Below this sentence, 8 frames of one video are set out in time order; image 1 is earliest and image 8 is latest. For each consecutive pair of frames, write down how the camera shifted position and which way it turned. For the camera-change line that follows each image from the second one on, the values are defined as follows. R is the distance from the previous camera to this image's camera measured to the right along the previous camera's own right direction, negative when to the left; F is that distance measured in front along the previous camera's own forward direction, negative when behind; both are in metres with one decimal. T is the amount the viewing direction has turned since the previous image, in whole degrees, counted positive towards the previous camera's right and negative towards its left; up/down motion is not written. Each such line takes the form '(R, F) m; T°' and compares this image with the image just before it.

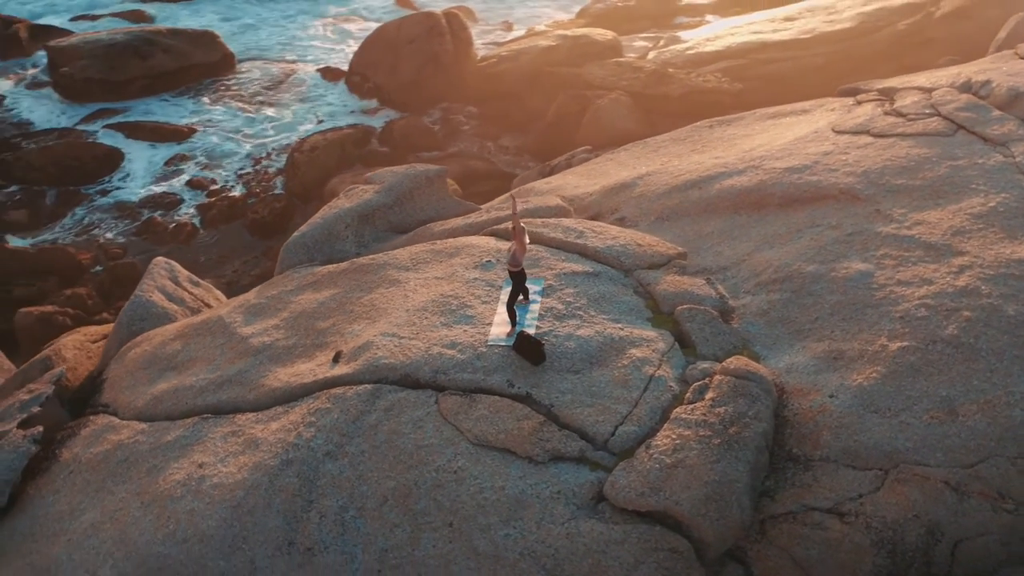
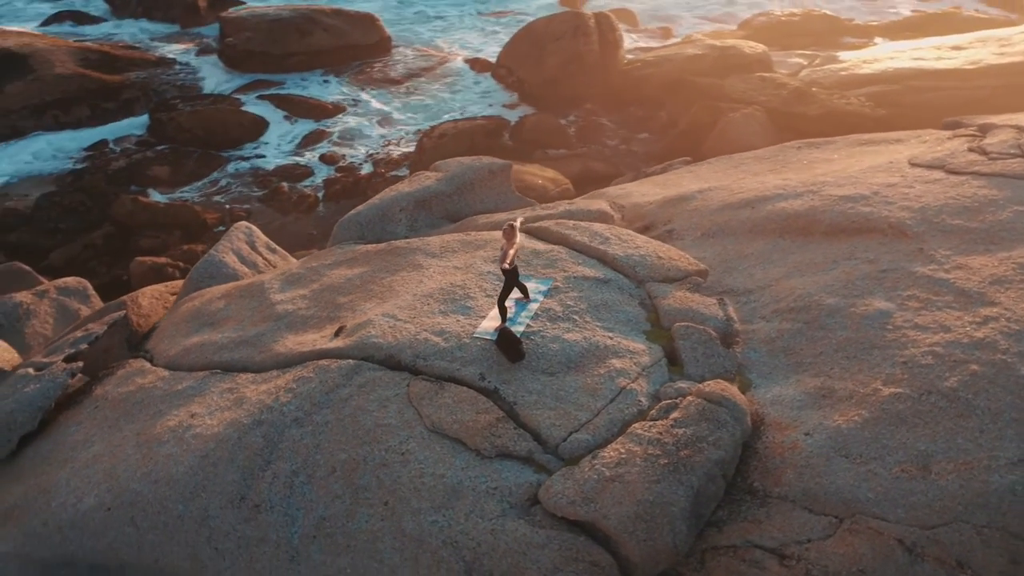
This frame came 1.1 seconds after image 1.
(+1.1, +0.1) m; -10°
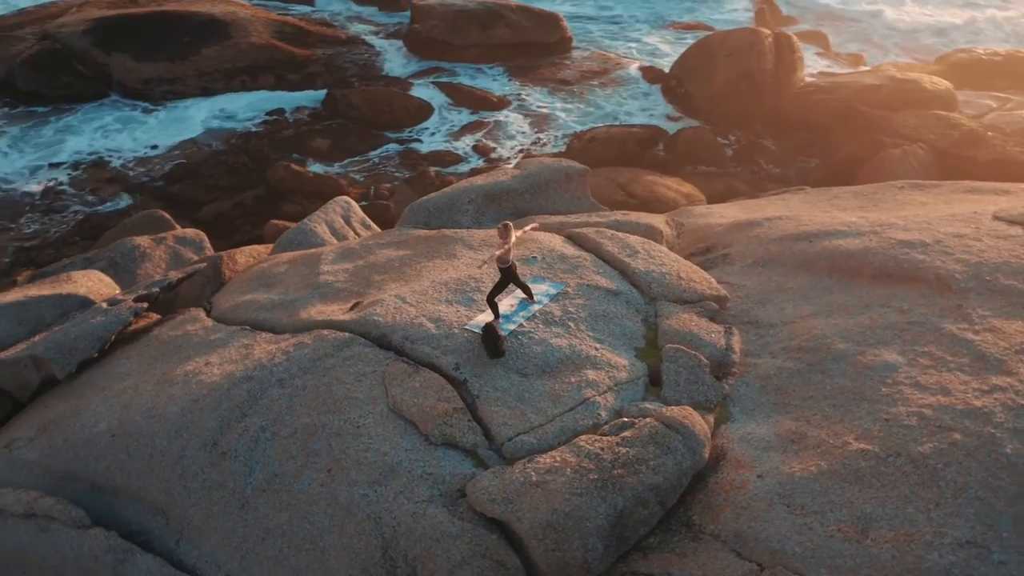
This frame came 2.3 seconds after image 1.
(+1.2, +0.1) m; -12°
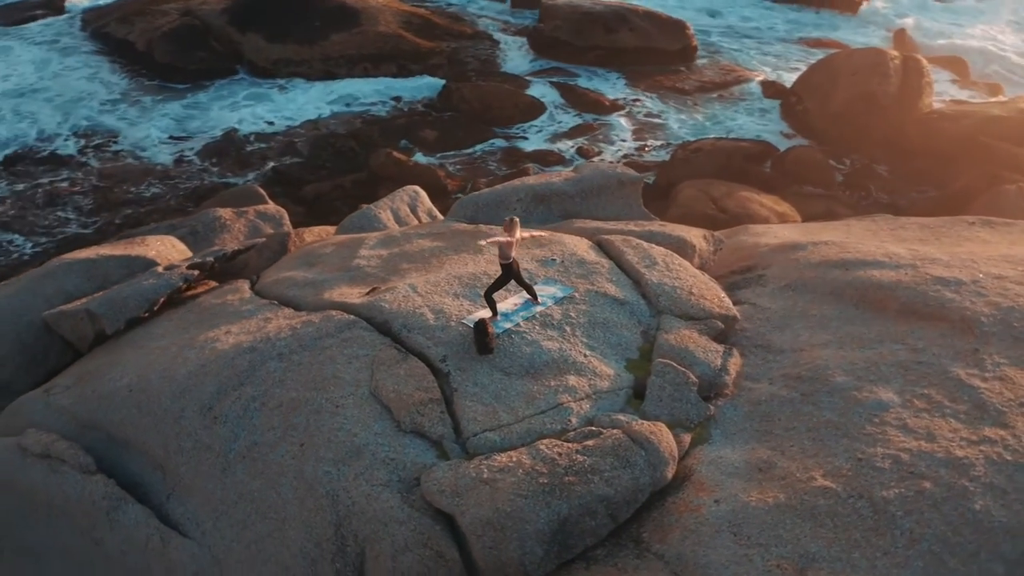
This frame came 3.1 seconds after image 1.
(+0.8, 0.0) m; -8°
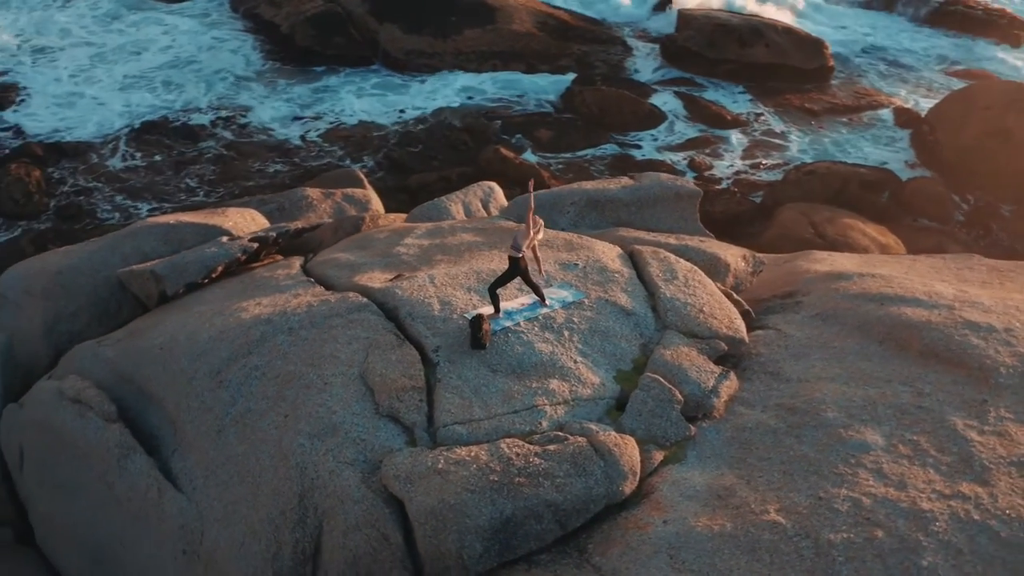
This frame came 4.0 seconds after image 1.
(+0.9, 0.0) m; -9°
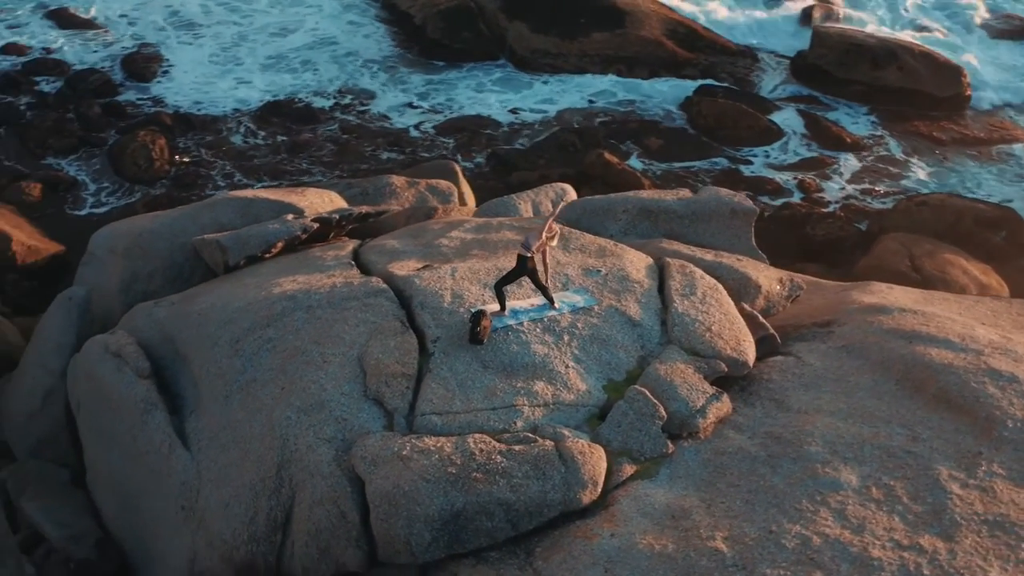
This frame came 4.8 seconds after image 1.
(+0.8, 0.0) m; -8°
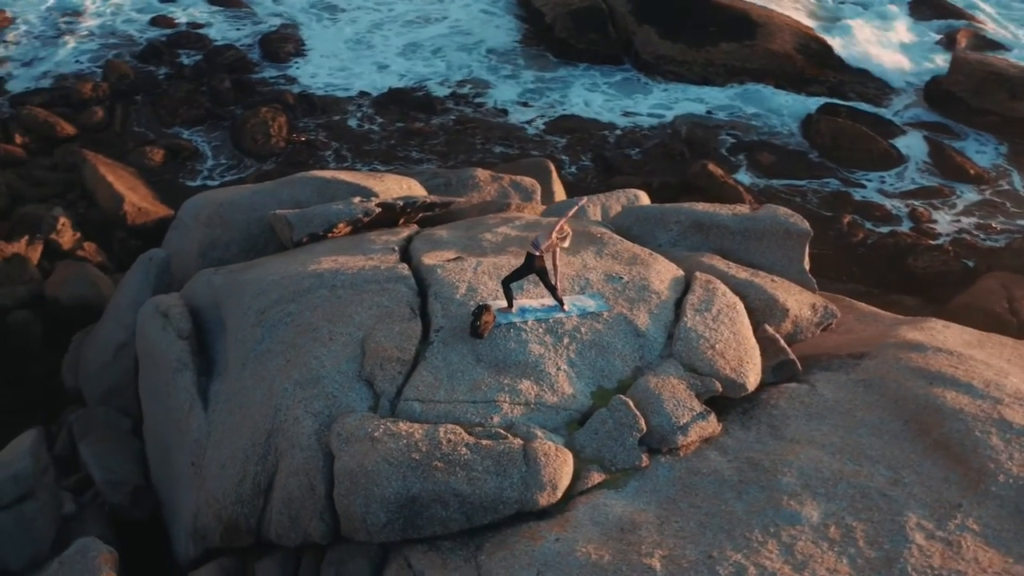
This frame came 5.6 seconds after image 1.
(+0.8, 0.0) m; -8°
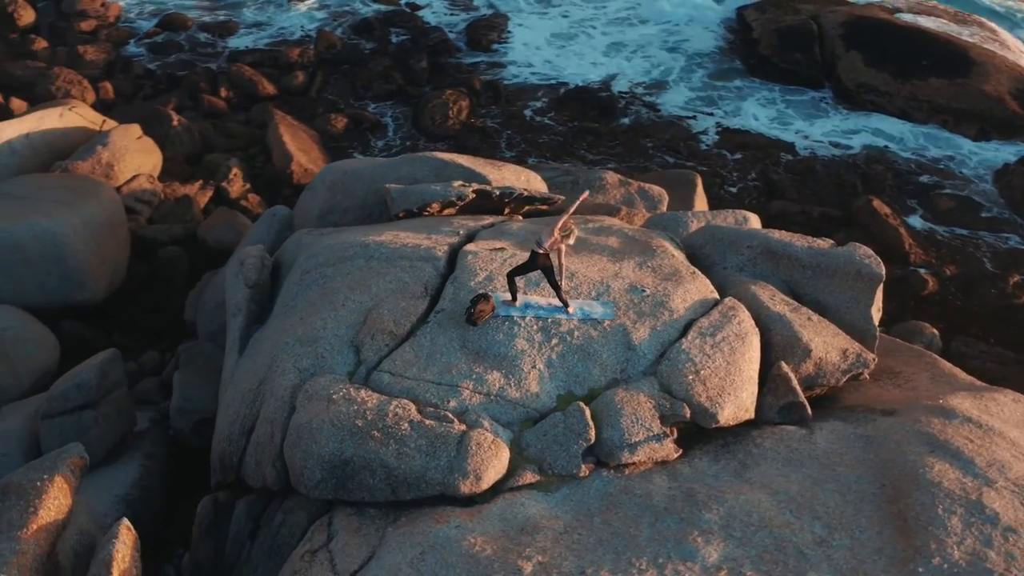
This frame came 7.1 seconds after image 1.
(+1.4, +0.1) m; -13°
